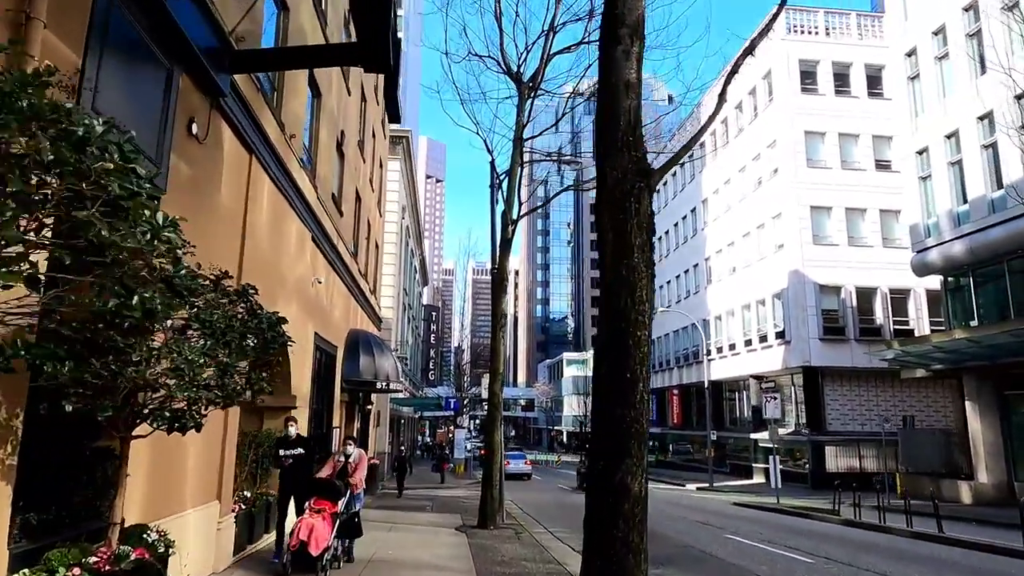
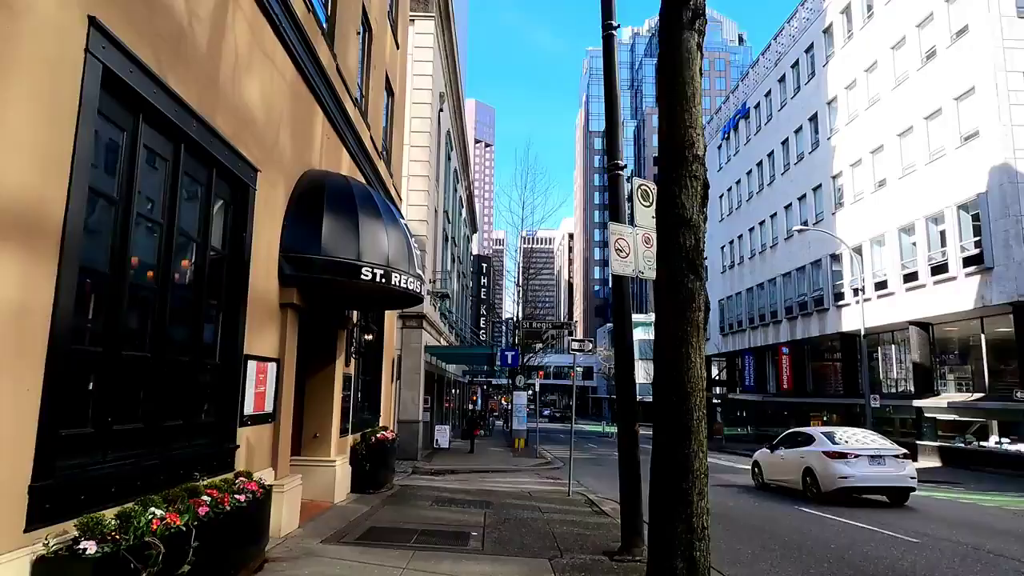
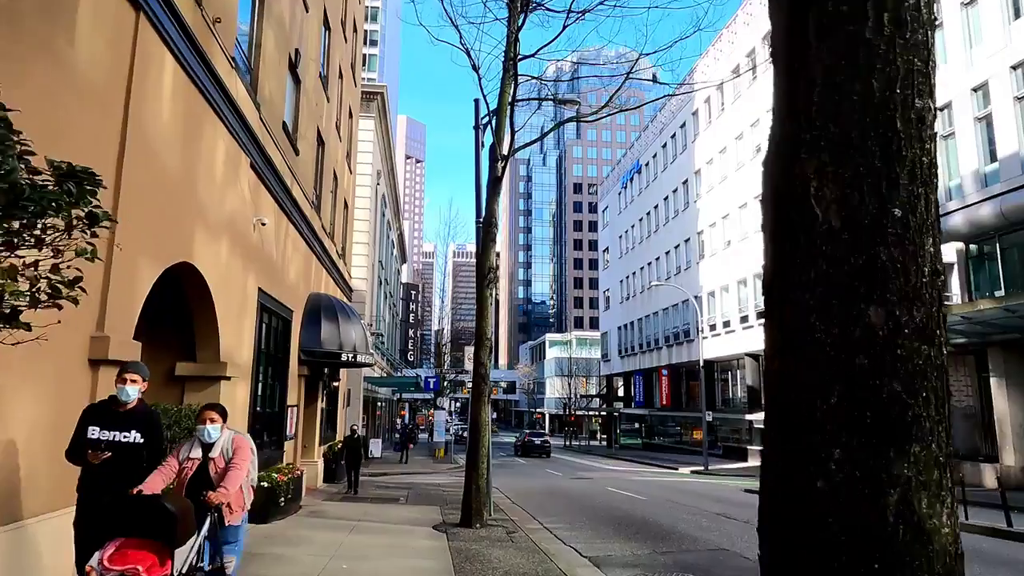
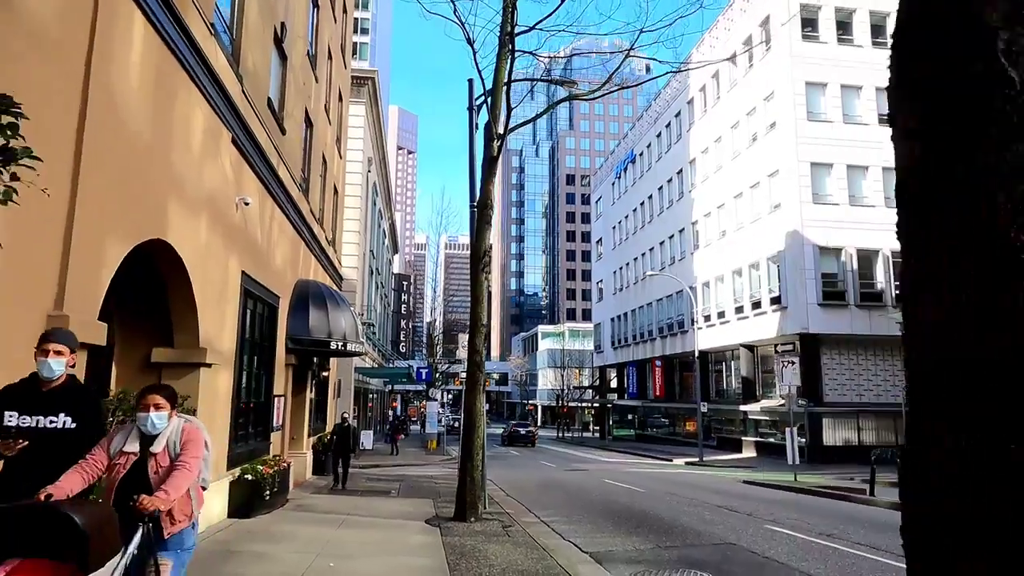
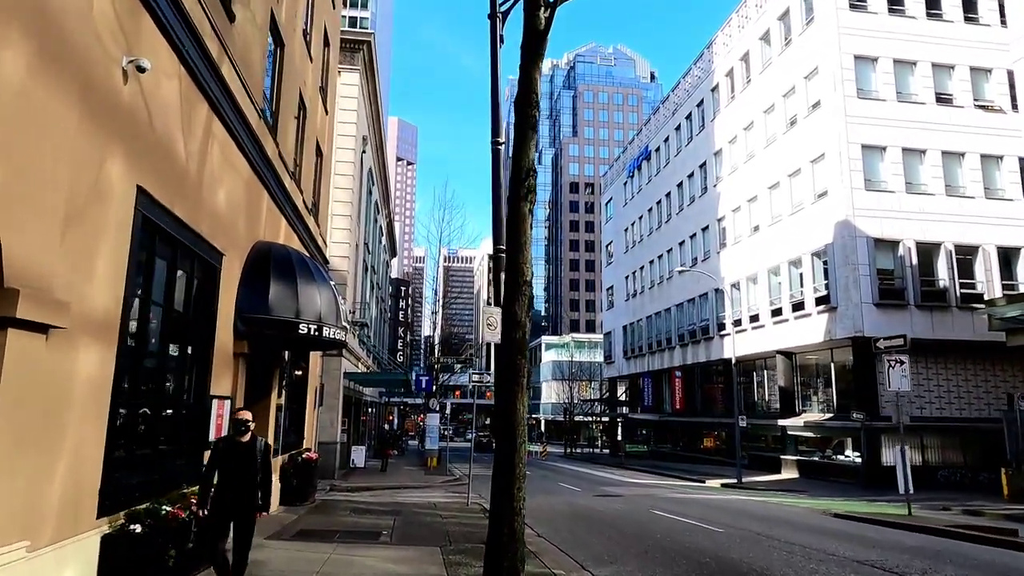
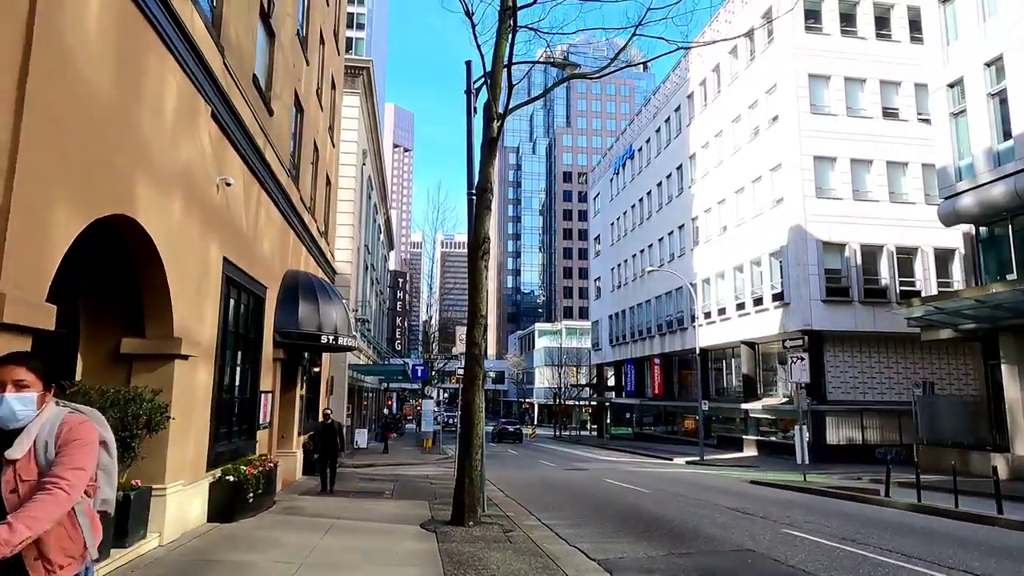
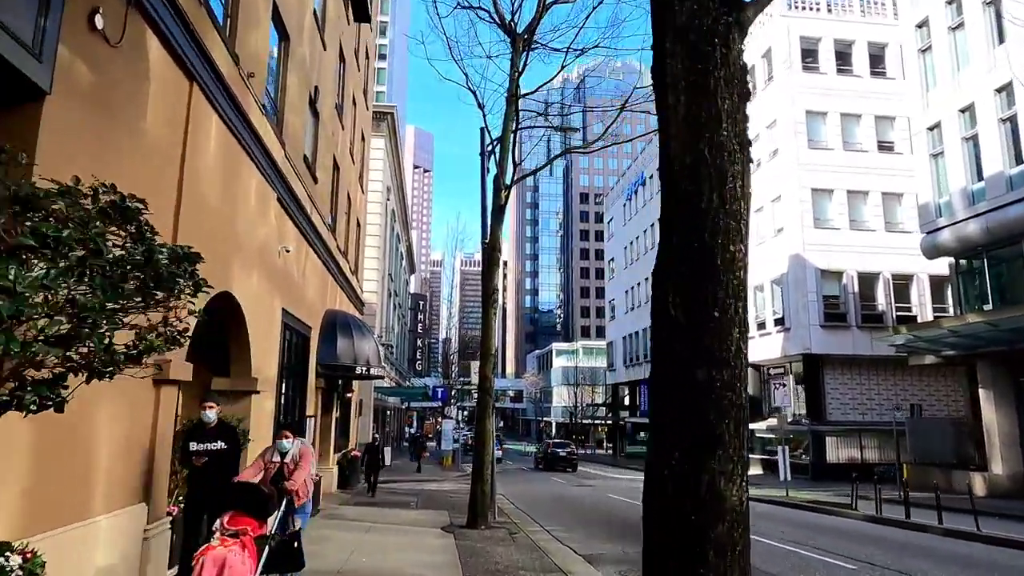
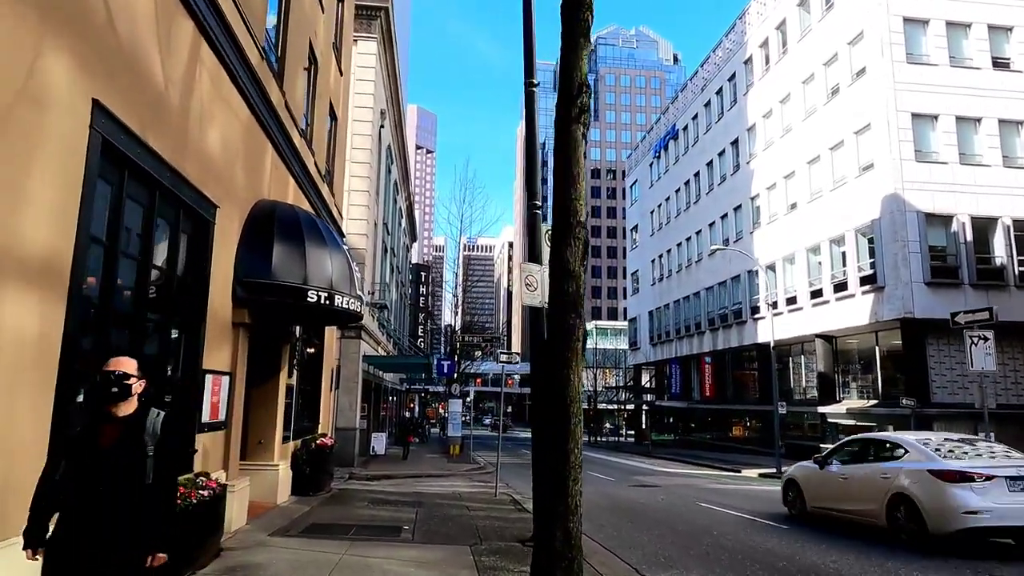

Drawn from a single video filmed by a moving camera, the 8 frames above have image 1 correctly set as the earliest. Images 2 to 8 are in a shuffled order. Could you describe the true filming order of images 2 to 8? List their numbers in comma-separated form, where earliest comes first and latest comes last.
7, 3, 4, 6, 5, 8, 2
